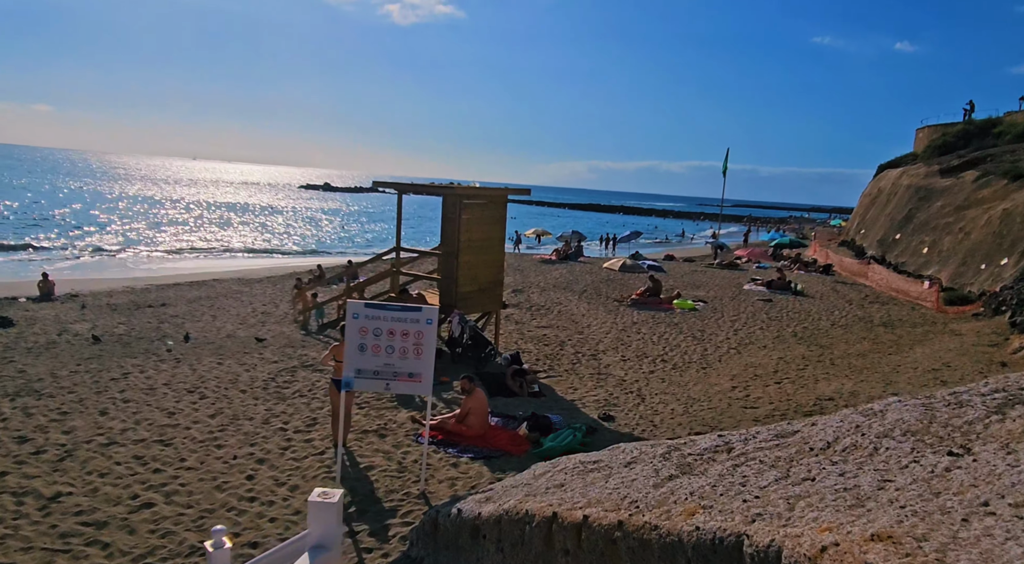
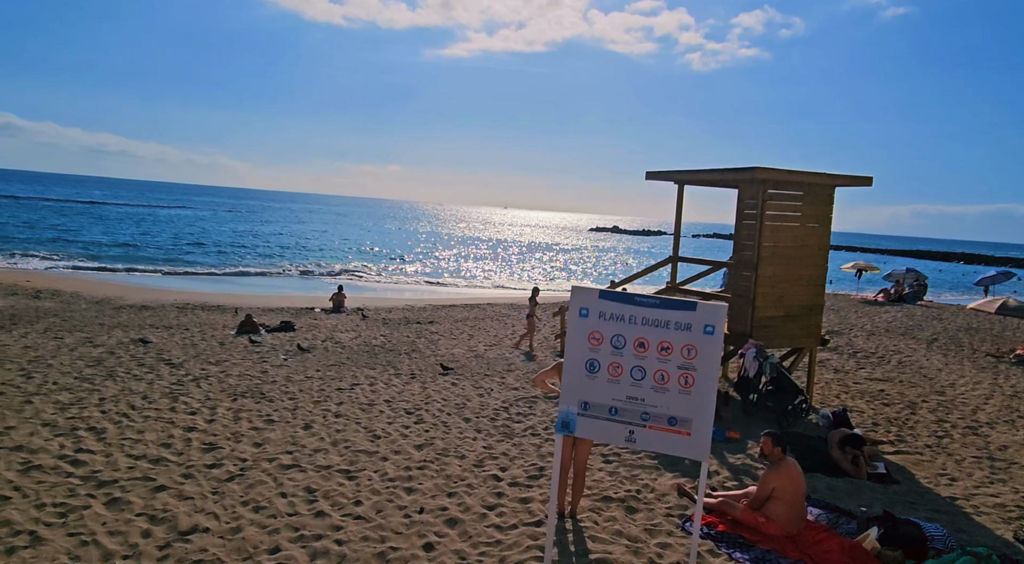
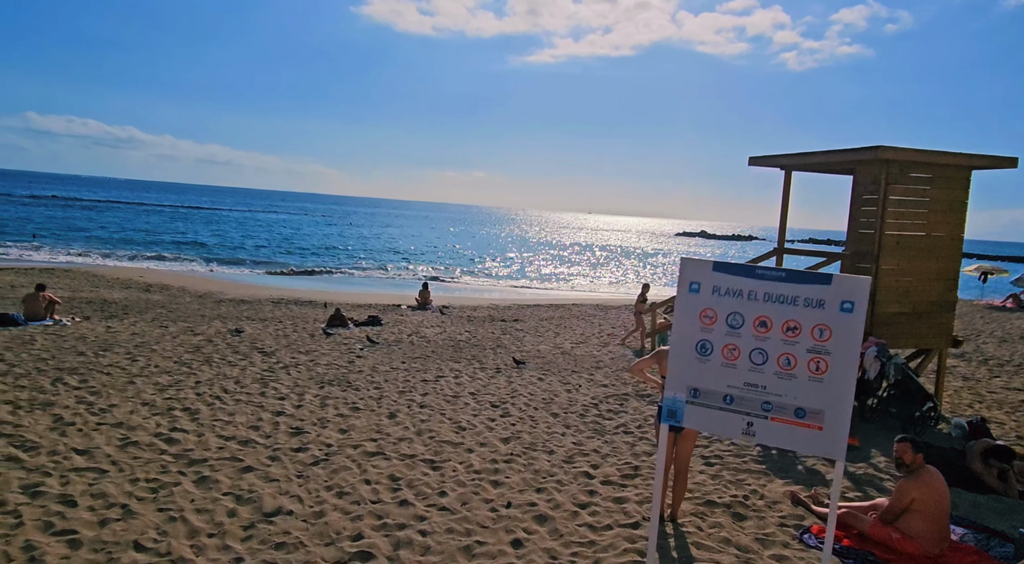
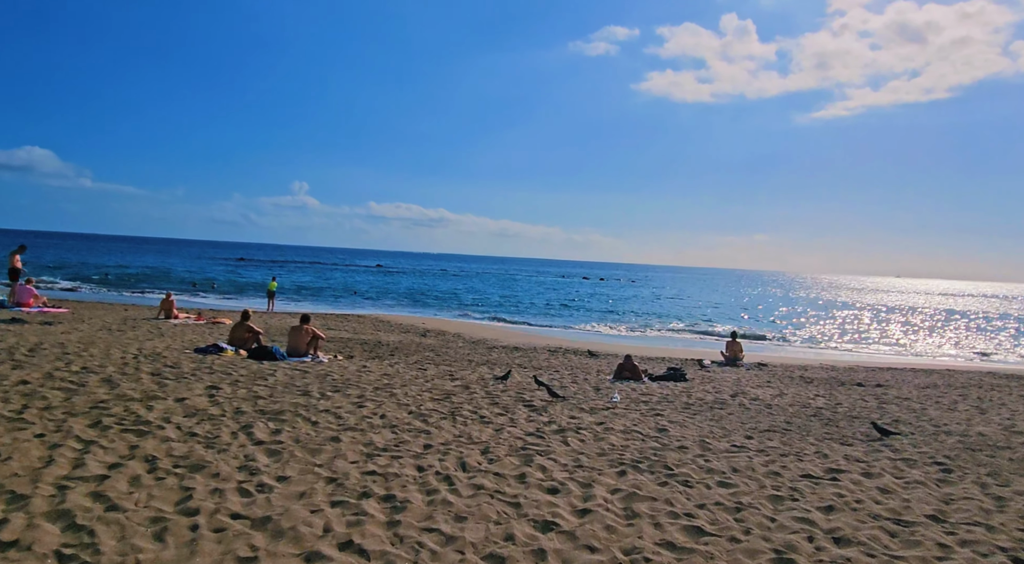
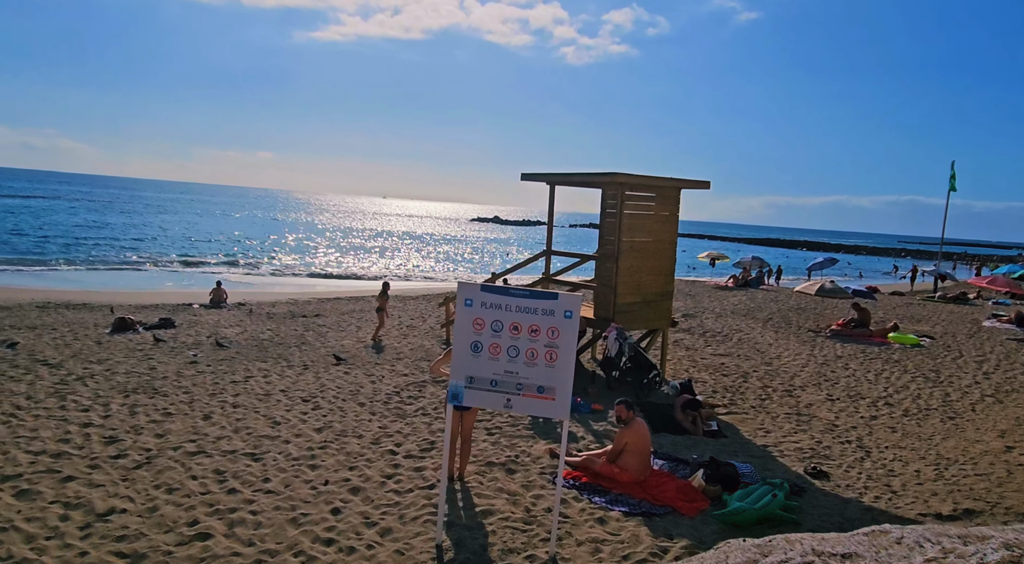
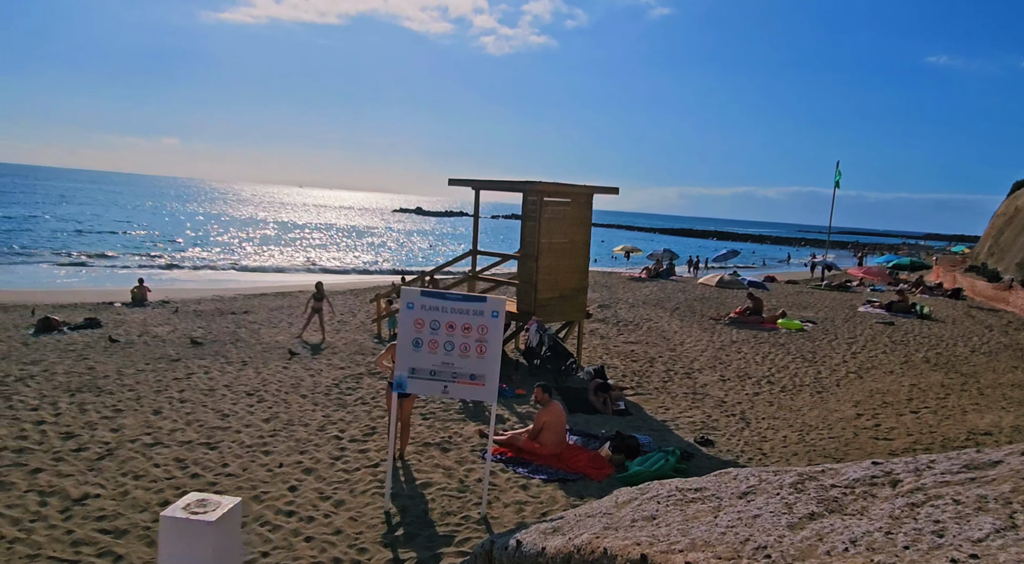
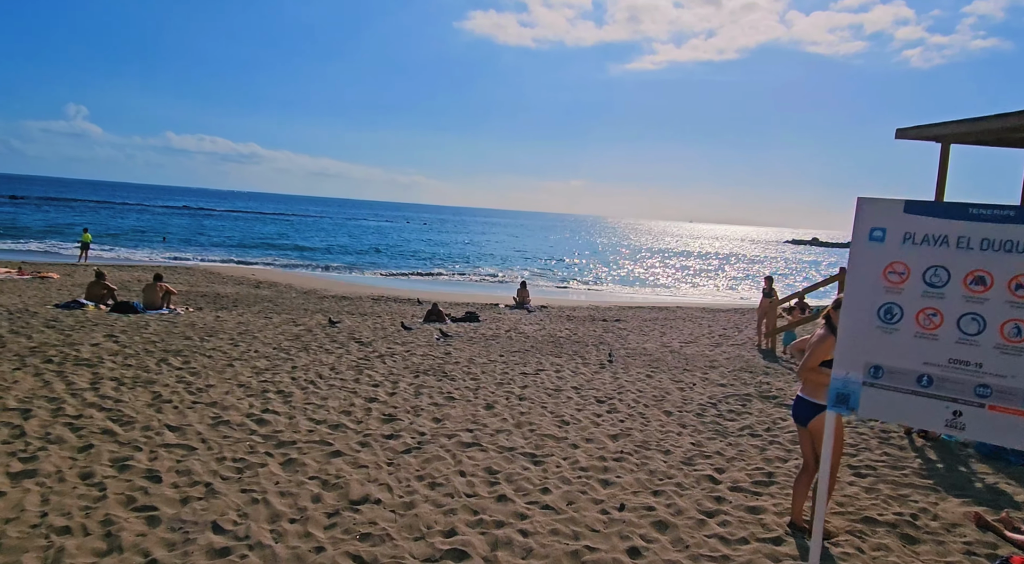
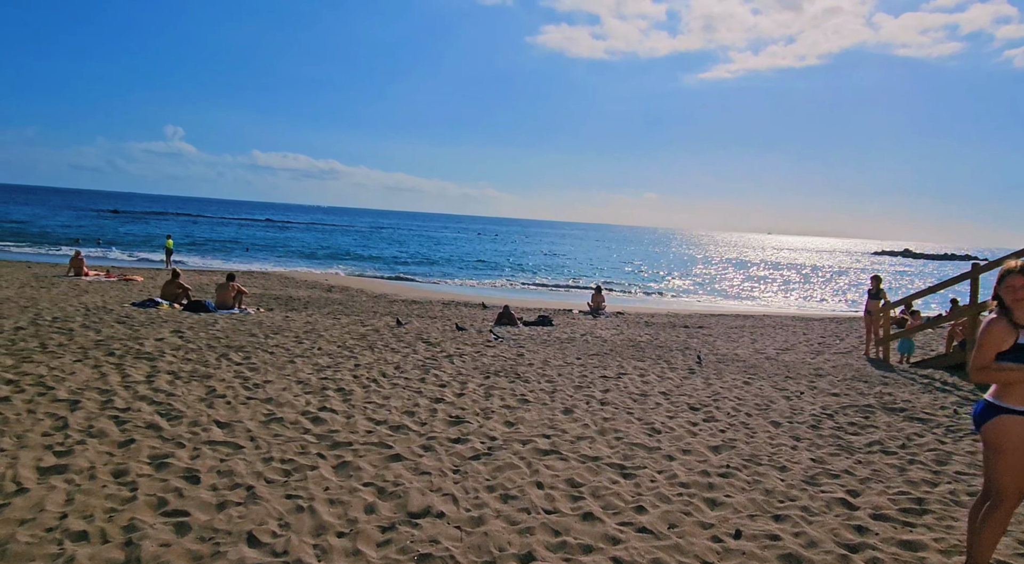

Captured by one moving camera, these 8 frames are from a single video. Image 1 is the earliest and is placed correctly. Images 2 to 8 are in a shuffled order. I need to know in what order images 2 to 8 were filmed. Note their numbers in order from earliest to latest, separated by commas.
6, 5, 2, 3, 7, 8, 4
